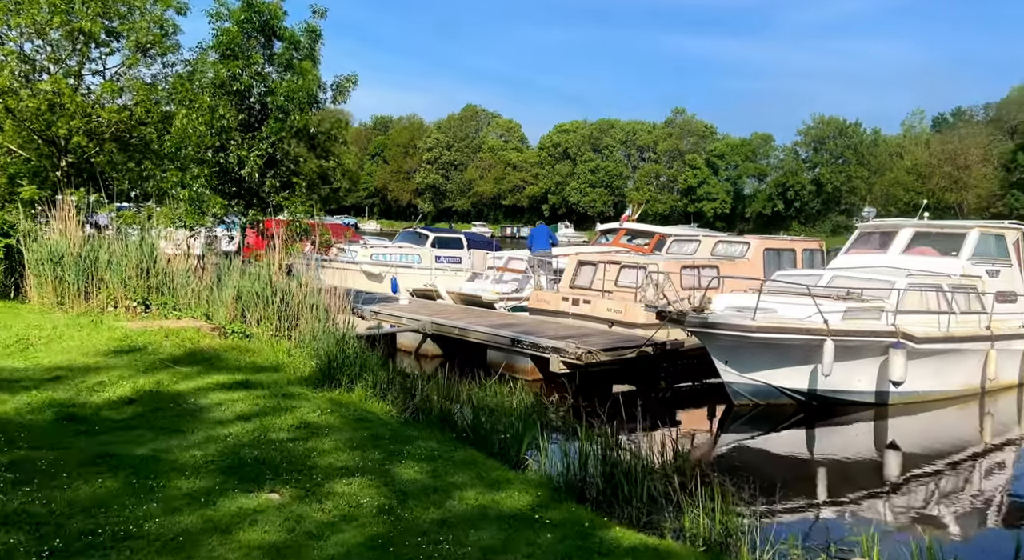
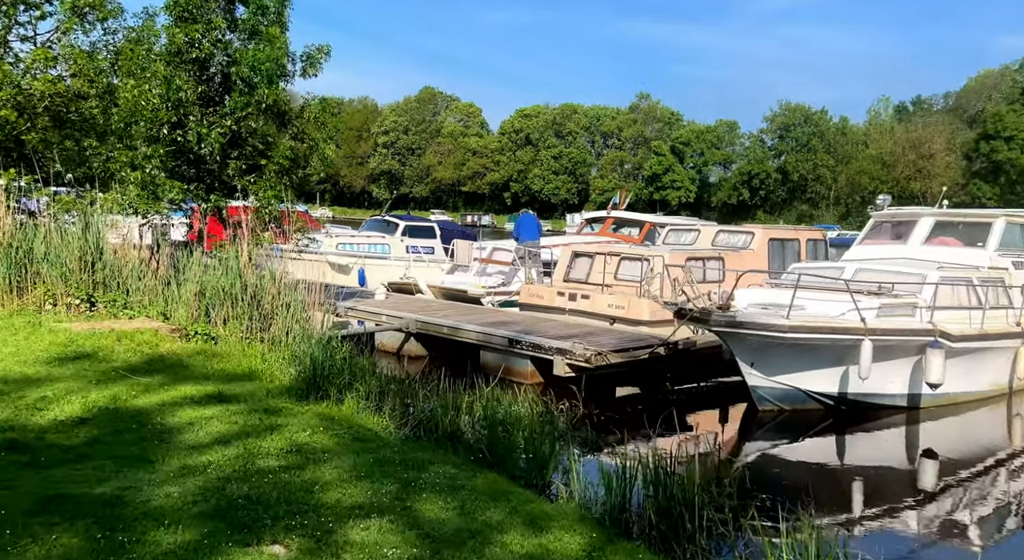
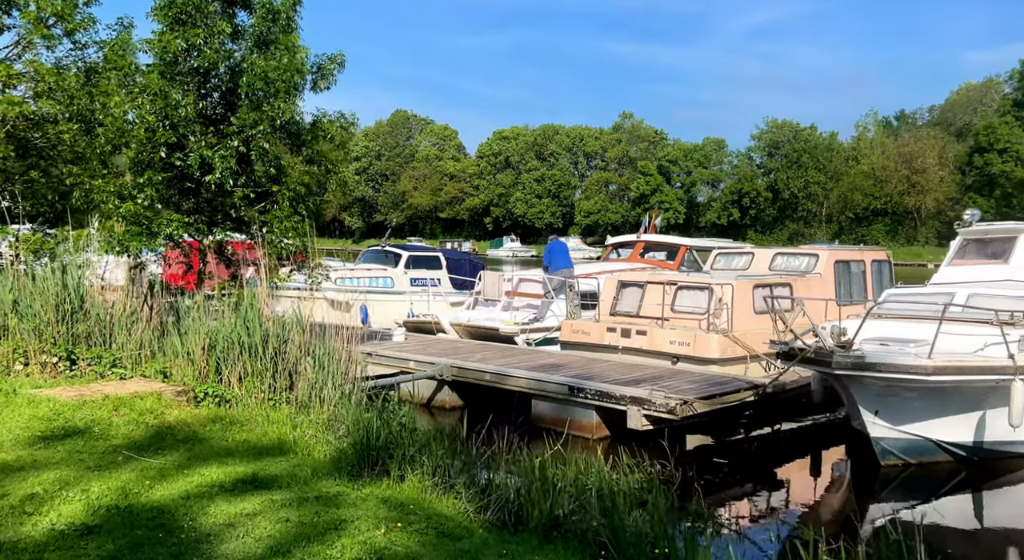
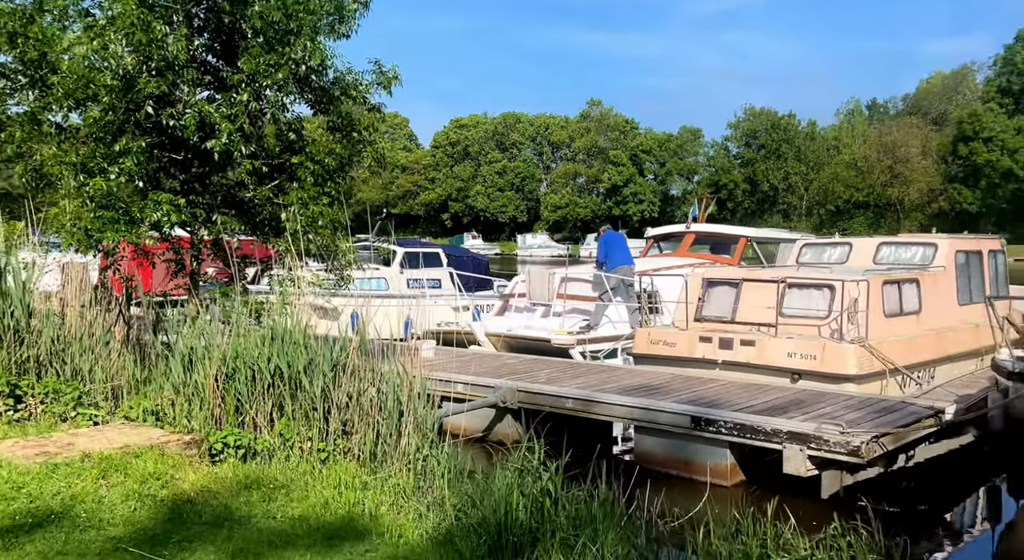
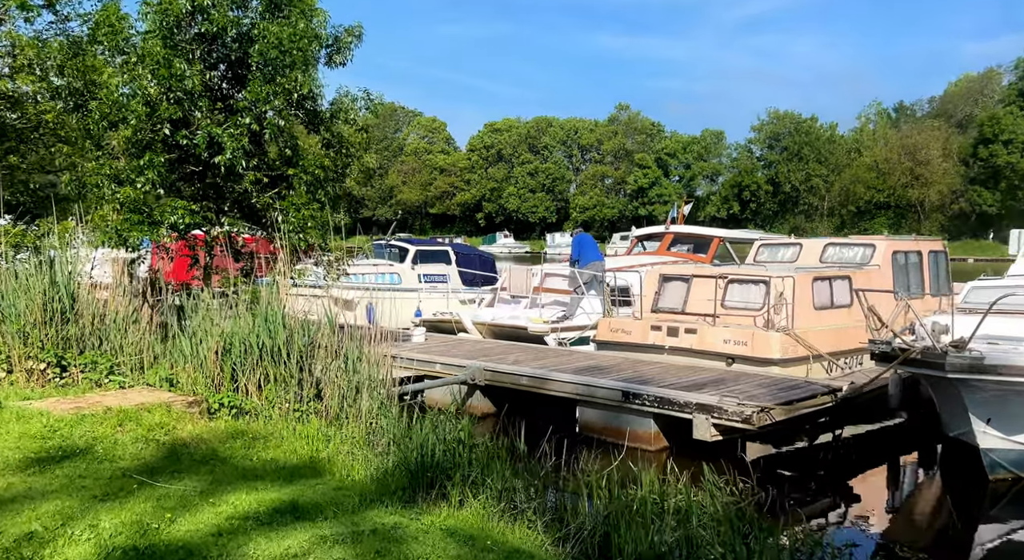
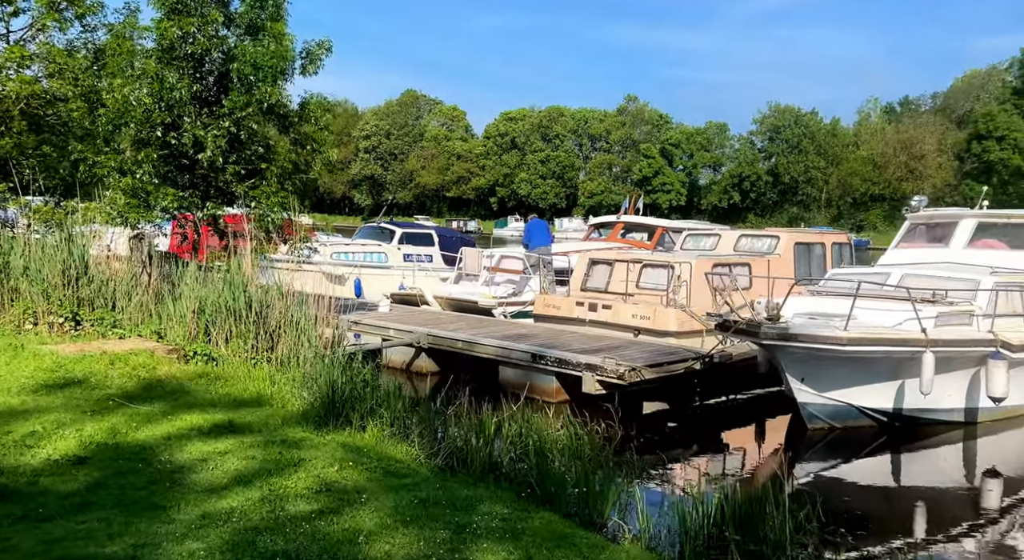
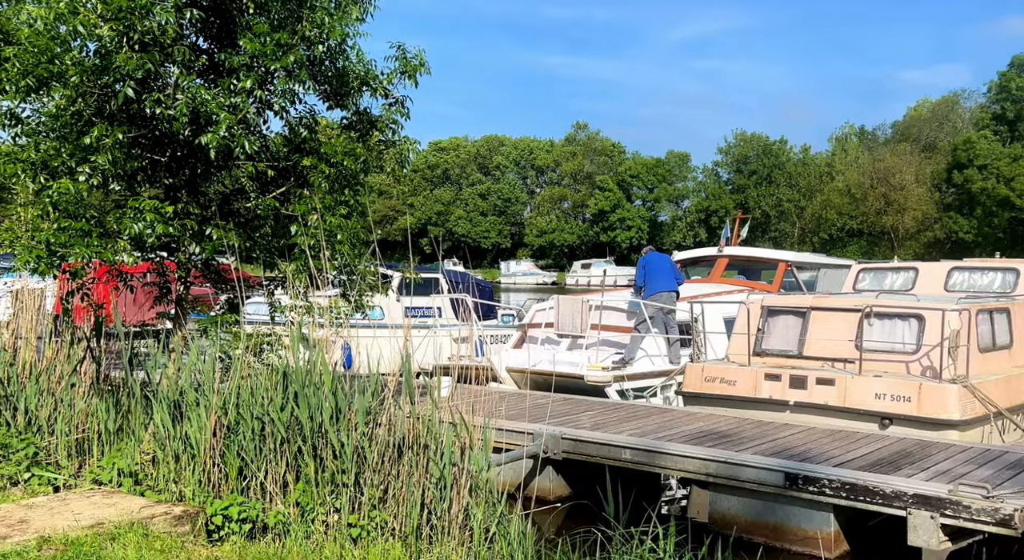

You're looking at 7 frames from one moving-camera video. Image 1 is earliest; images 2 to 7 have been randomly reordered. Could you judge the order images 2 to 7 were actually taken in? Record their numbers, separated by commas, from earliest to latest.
2, 6, 3, 5, 4, 7
